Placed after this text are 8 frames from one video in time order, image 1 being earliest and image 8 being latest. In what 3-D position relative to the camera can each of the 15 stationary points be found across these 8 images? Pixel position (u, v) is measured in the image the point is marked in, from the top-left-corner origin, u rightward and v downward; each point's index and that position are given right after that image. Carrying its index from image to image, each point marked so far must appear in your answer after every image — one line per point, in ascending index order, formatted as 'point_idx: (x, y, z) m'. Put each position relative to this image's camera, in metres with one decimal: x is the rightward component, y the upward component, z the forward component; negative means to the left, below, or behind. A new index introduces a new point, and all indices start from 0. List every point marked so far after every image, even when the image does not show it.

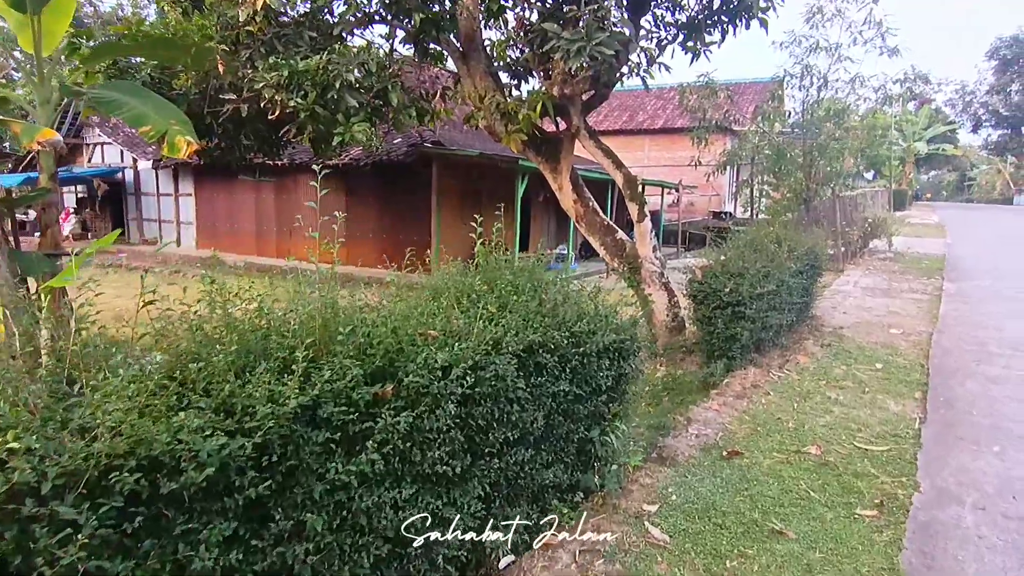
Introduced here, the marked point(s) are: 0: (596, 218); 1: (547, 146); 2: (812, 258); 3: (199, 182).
0: (+1.0, +0.8, +7.2) m
1: (+0.4, +1.7, +7.1) m
2: (+2.9, +0.3, +5.9) m
3: (-9.0, +3.1, +17.2) m
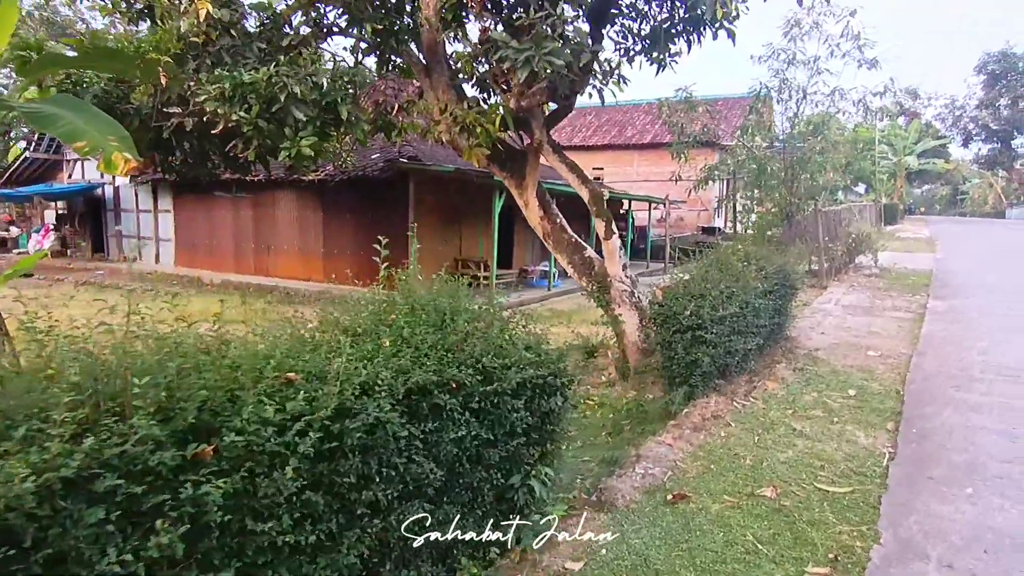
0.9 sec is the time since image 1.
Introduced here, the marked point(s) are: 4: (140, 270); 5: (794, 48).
0: (+0.6, +0.6, +6.9) m
1: (0.0, +1.5, +6.8) m
2: (+2.5, +0.1, +5.6) m
3: (-9.4, +2.5, +16.9) m
4: (-10.2, +0.5, +16.6) m
5: (+4.8, +4.1, +10.3) m
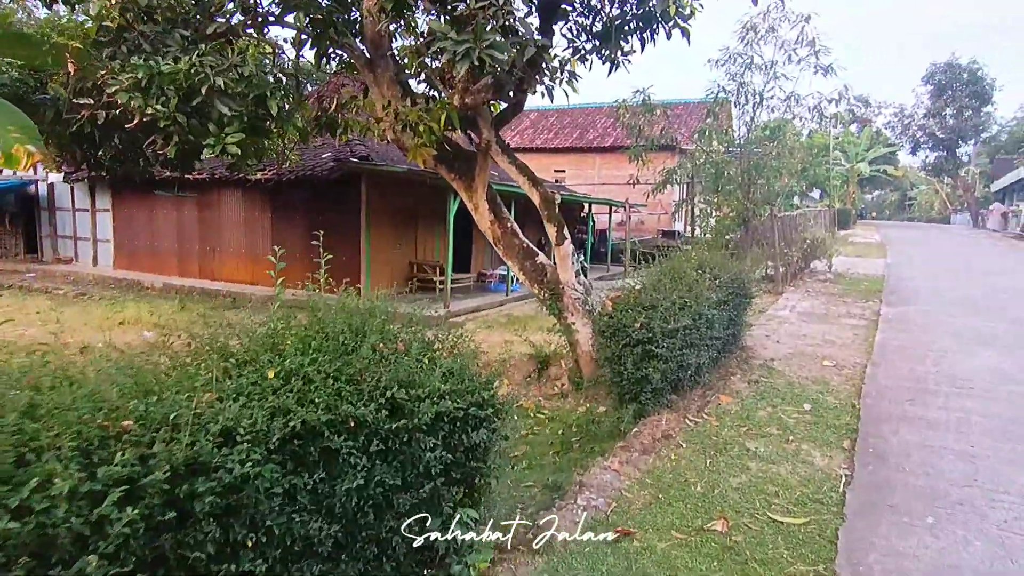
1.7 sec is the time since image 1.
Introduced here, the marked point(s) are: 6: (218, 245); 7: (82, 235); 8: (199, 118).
0: (0.0, +0.5, +6.6) m
1: (-0.6, +1.4, +6.5) m
2: (+2.0, 0.0, +5.4) m
3: (-10.6, +2.4, +16.0) m
4: (-11.3, +0.4, +15.6) m
5: (+4.1, +4.0, +10.2) m
6: (-6.9, +1.0, +14.1) m
7: (-12.2, +1.5, +17.1) m
8: (-2.7, +1.4, +5.1) m
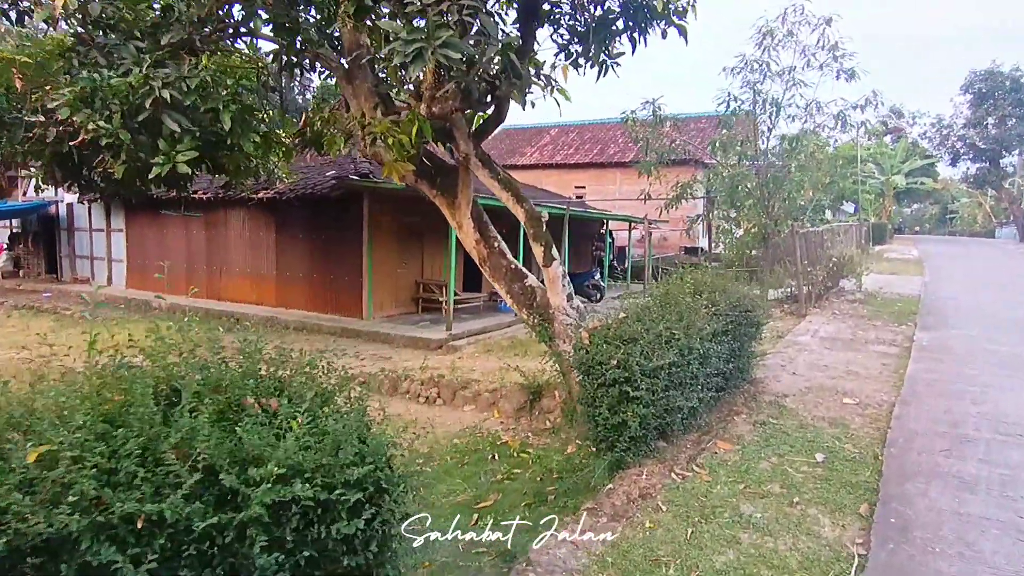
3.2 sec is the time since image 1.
0: (-0.1, +0.3, +6.1) m
1: (-0.7, +1.1, +6.0) m
2: (+1.8, -0.2, +4.8) m
3: (-10.2, +1.9, +16.0) m
4: (-11.0, -0.1, +15.6) m
5: (+4.1, +3.7, +9.6) m
6: (-6.7, +0.5, +13.9) m
7: (-11.8, +0.9, +17.2) m
8: (-2.9, +1.2, +4.7) m
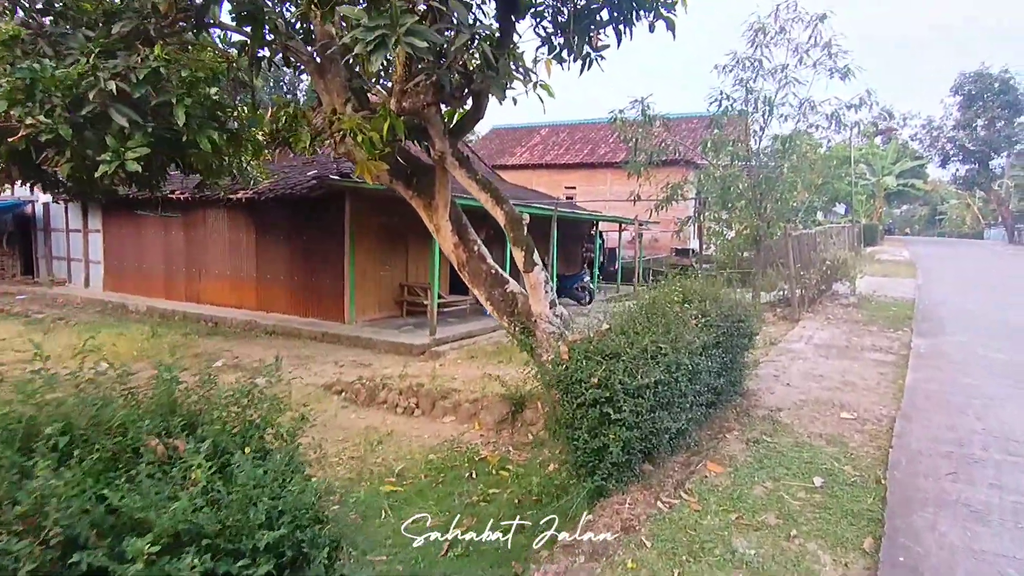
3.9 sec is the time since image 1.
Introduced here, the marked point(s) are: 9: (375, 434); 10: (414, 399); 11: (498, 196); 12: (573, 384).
0: (-0.3, +0.2, +5.7) m
1: (-0.9, +1.1, +5.7) m
2: (+1.7, -0.3, +4.5) m
3: (-10.6, +1.8, +15.6) m
4: (-11.3, -0.2, +15.2) m
5: (+3.9, +3.6, +9.4) m
6: (-7.0, +0.5, +13.5) m
7: (-12.2, +0.9, +16.7) m
8: (-3.0, +1.2, +4.4) m
9: (-1.4, -1.5, +6.1) m
10: (-1.1, -1.3, +6.9) m
11: (-0.1, +0.8, +5.3) m
12: (+0.3, -0.5, +3.3) m
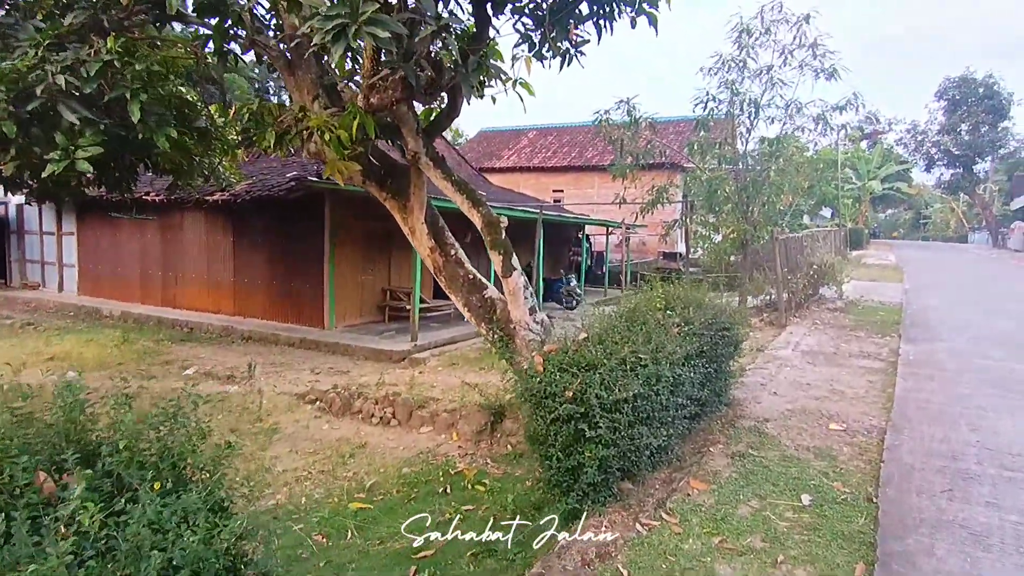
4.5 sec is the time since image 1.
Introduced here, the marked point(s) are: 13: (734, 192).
0: (-0.5, +0.2, +5.5) m
1: (-1.1, +1.0, +5.4) m
2: (+1.5, -0.3, +4.3) m
3: (-10.9, +1.7, +15.2) m
4: (-11.7, -0.3, +14.7) m
5: (+3.6, +3.5, +9.2) m
6: (-7.3, +0.4, +13.2) m
7: (-12.6, +0.8, +16.3) m
8: (-3.2, +1.1, +4.1) m
9: (-1.6, -1.5, +5.9) m
10: (-1.3, -1.3, +6.6) m
11: (-0.3, +0.8, +5.1) m
12: (+0.2, -0.6, +3.1) m
13: (+3.5, +1.5, +9.5) m
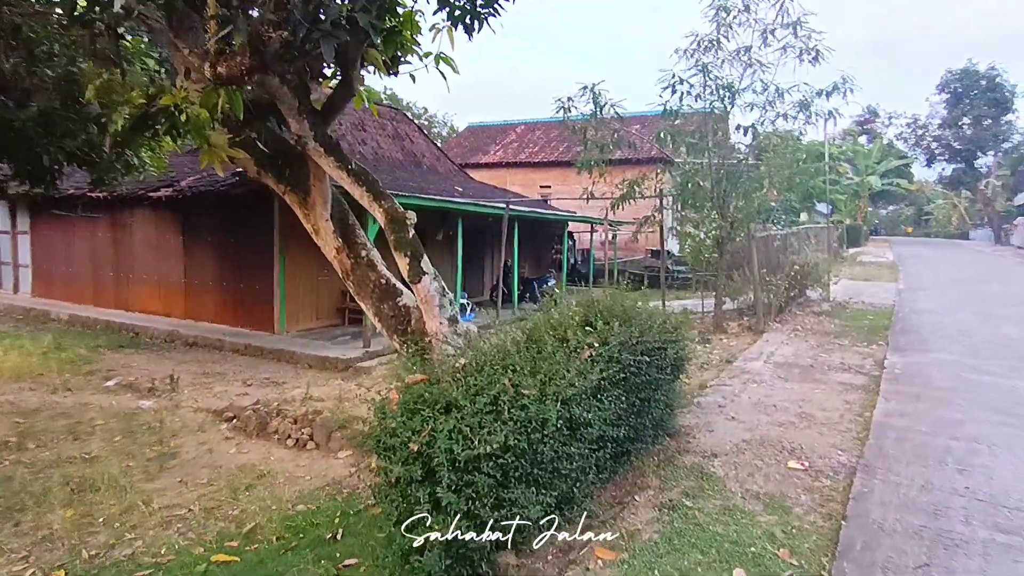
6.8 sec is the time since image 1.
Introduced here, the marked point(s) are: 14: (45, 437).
0: (-1.1, +0.1, +4.8) m
1: (-1.8, +1.0, +4.7) m
2: (+0.8, -0.4, +3.5) m
3: (-11.6, +1.7, +14.5) m
4: (-12.3, -0.3, +14.0) m
5: (+3.0, +3.5, +8.4) m
6: (-7.9, +0.4, +12.5) m
7: (-13.2, +0.7, +15.5) m
8: (-3.9, +1.1, +3.4) m
9: (-2.3, -1.6, +5.1) m
10: (-2.0, -1.4, +5.9) m
11: (-1.0, +0.7, +4.3) m
12: (-0.5, -0.6, +2.3) m
13: (+2.9, +1.5, +8.8) m
14: (-4.6, -1.5, +5.9) m
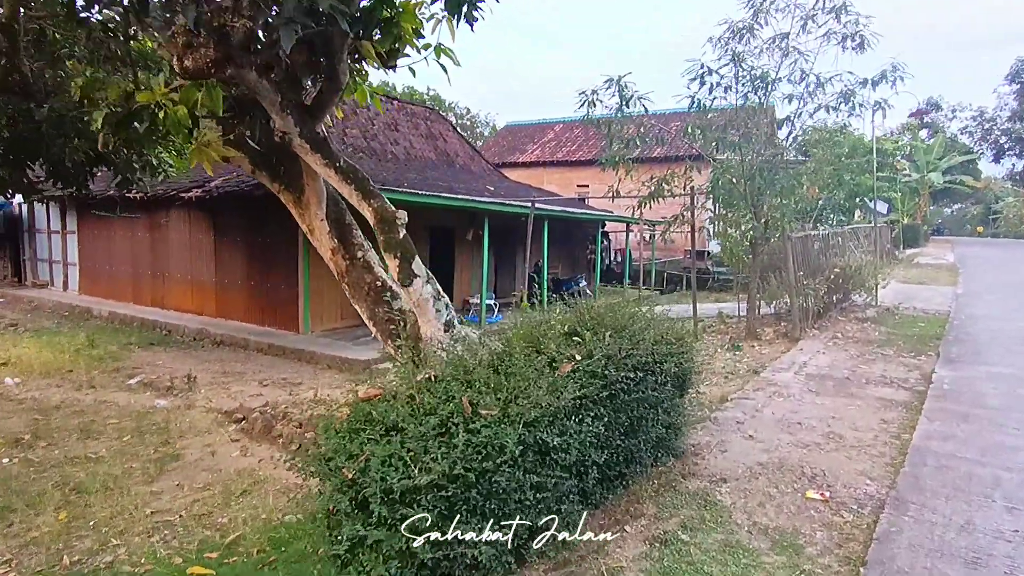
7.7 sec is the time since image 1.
0: (-1.1, +0.1, +4.6) m
1: (-1.8, +0.9, +4.5) m
2: (+0.7, -0.4, +3.2) m
3: (-10.8, +1.8, +15.0) m
4: (-11.6, -0.2, +14.6) m
5: (+3.2, +3.5, +7.9) m
6: (-7.3, +0.4, +12.7) m
7: (-12.4, +0.8, +16.2) m
8: (-4.0, +1.1, +3.4) m
9: (-2.2, -1.6, +5.0) m
10: (-1.9, -1.4, +5.7) m
11: (-1.0, +0.7, +4.1) m
12: (-0.7, -0.7, +2.1) m
13: (+3.2, +1.4, +8.3) m
14: (-4.5, -1.5, +5.9) m
